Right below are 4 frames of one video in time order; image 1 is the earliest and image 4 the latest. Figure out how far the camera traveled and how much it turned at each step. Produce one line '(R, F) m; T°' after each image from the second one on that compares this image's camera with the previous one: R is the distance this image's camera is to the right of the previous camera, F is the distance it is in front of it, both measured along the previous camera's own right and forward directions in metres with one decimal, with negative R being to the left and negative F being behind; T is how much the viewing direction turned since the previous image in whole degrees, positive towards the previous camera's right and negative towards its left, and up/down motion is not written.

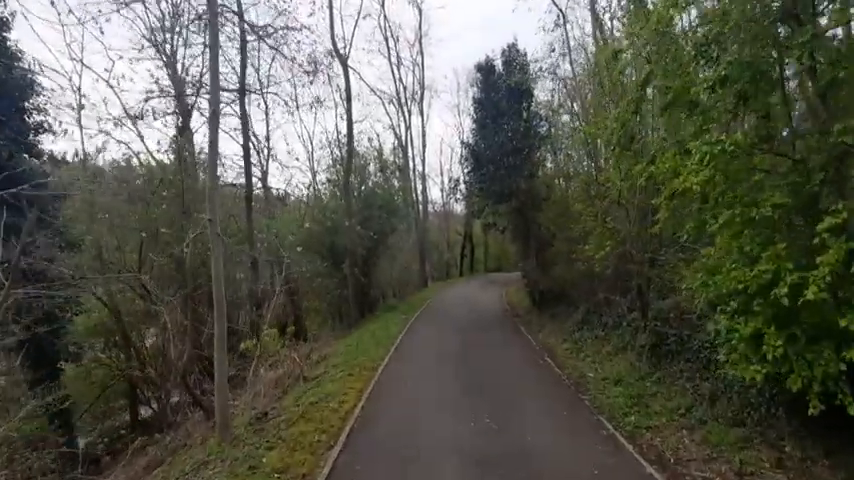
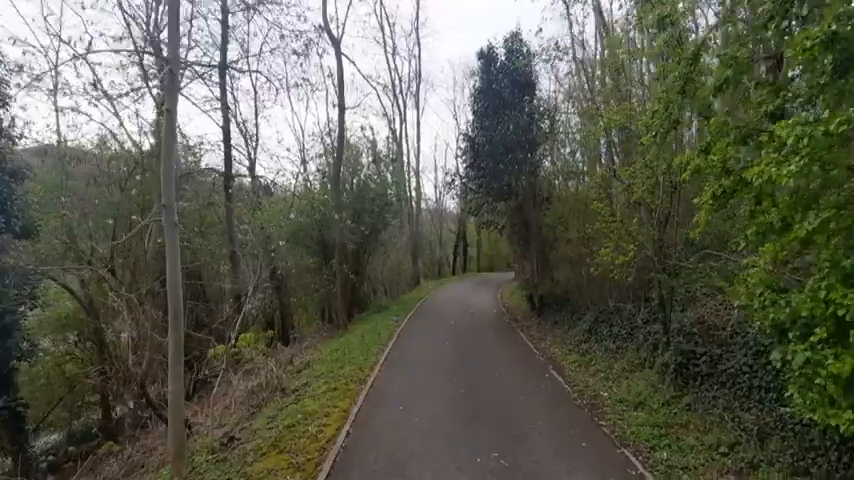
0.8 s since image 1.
(-0.2, +1.2) m; +1°
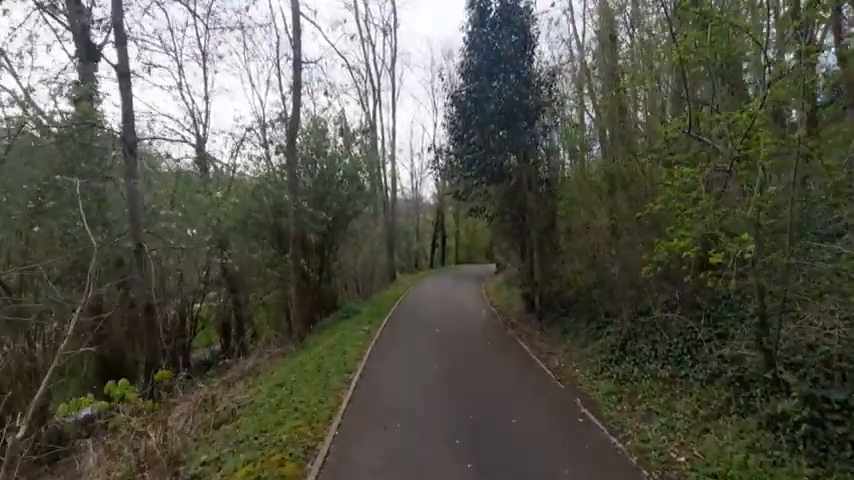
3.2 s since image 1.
(-0.2, +3.4) m; +3°
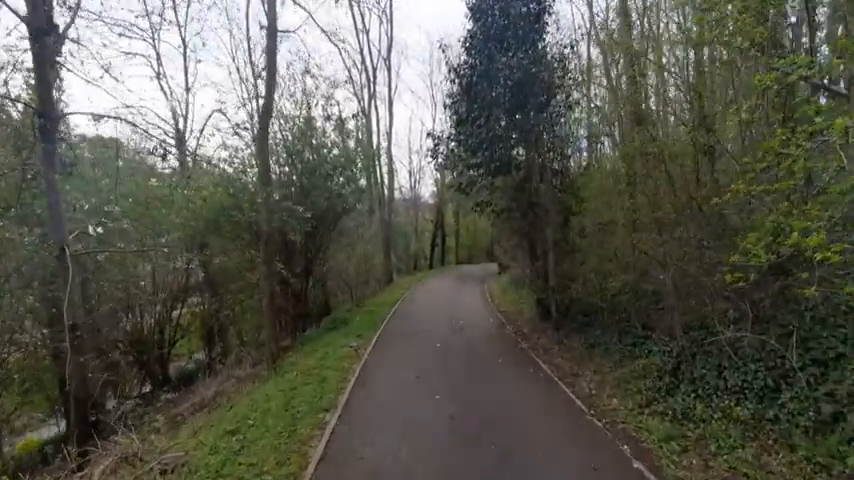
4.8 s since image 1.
(0.0, +2.1) m; 0°
